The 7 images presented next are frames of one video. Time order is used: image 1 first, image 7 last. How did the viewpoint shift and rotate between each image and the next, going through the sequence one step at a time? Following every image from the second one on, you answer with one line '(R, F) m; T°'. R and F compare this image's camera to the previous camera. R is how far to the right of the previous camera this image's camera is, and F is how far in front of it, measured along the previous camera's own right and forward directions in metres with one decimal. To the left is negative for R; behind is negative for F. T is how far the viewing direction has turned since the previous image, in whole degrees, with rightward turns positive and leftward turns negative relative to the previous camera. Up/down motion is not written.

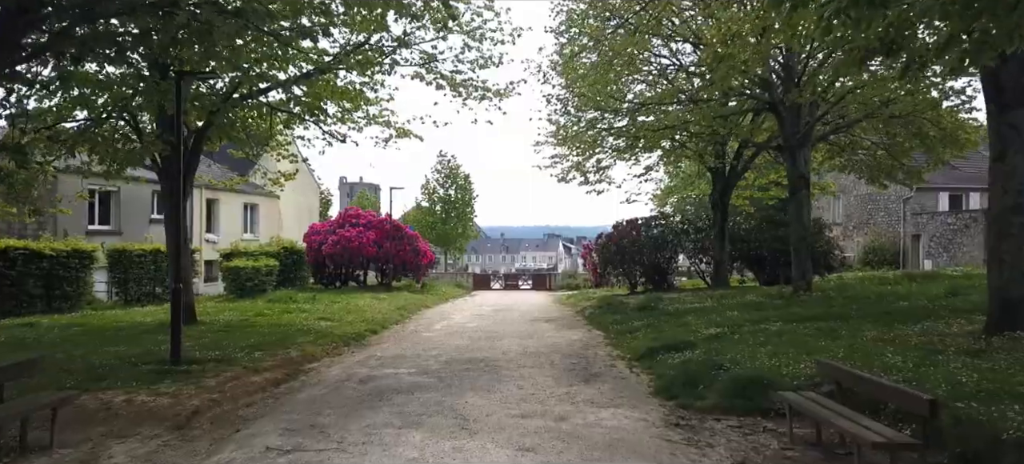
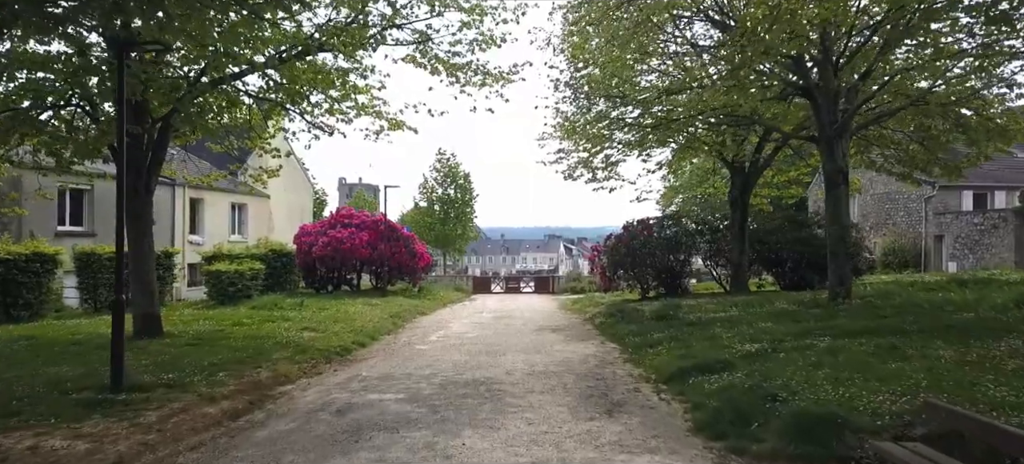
(-0.1, +1.4) m; 0°
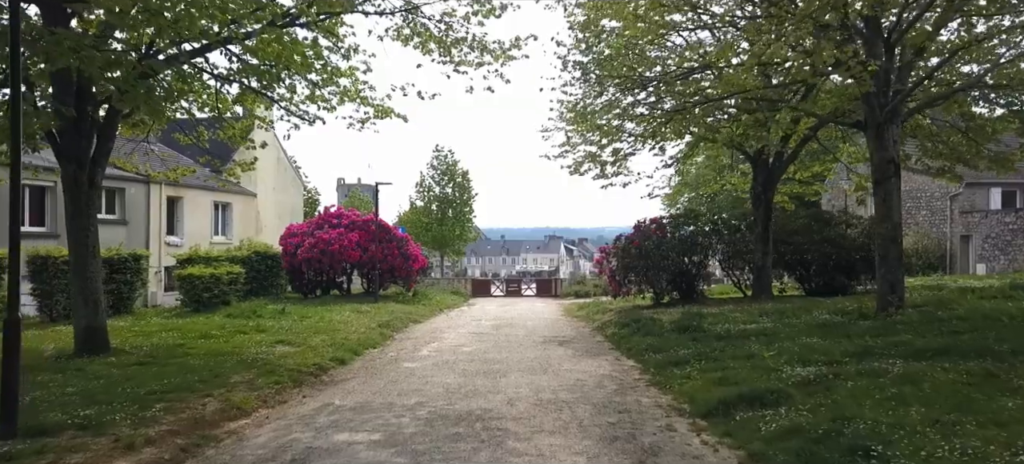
(0.0, +1.6) m; 0°
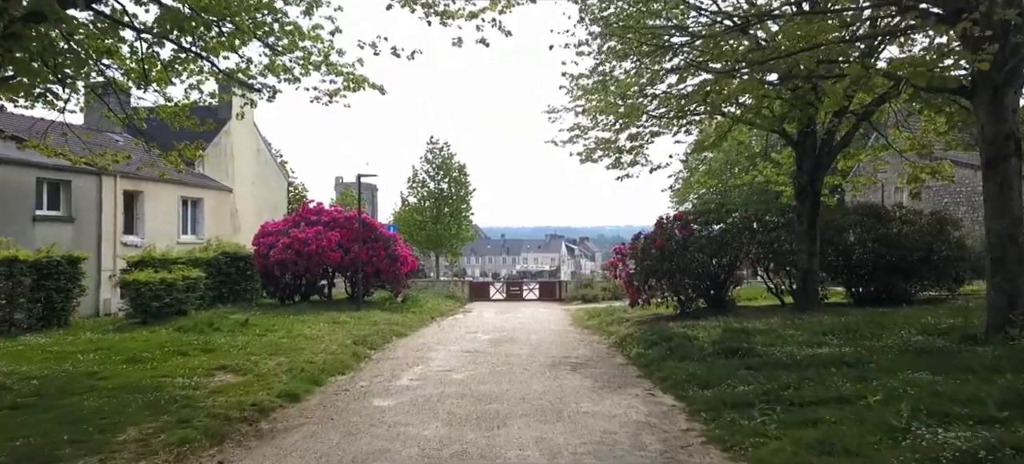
(0.0, +2.5) m; 0°
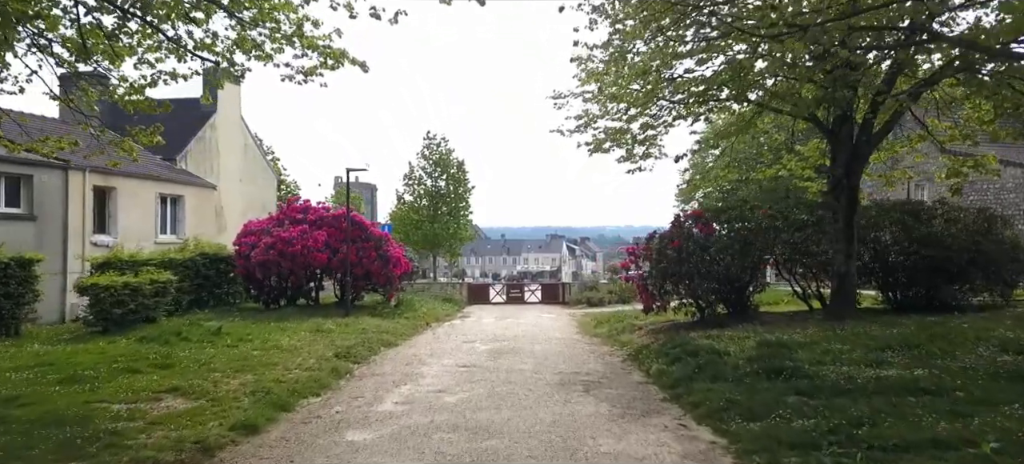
(0.0, +1.5) m; 0°
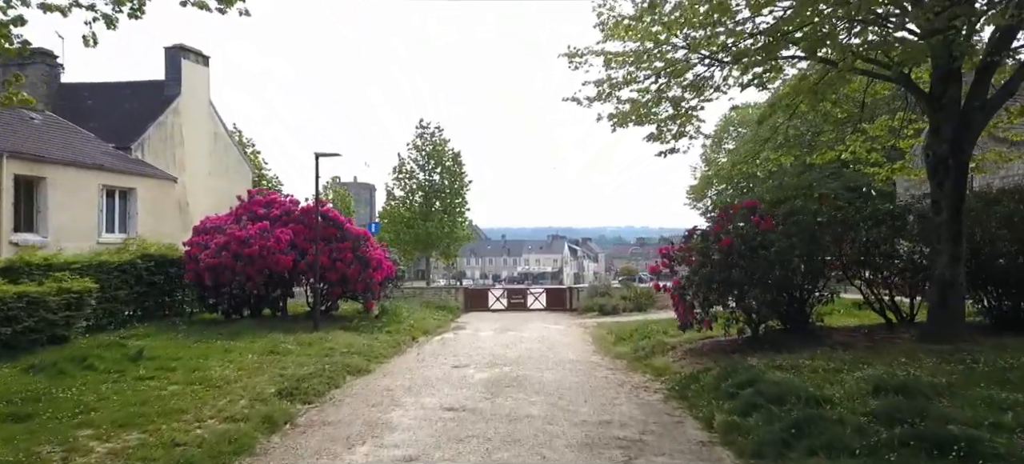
(0.0, +2.9) m; 0°
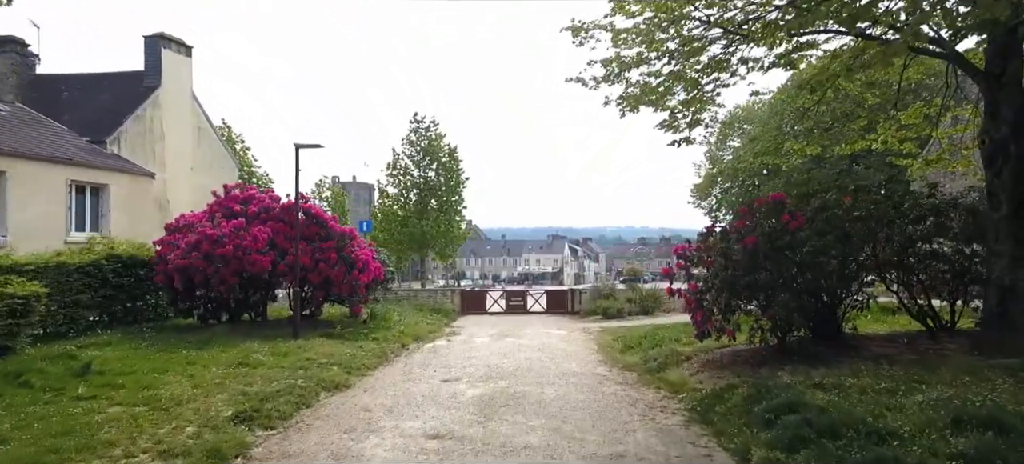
(0.0, +1.2) m; 0°
